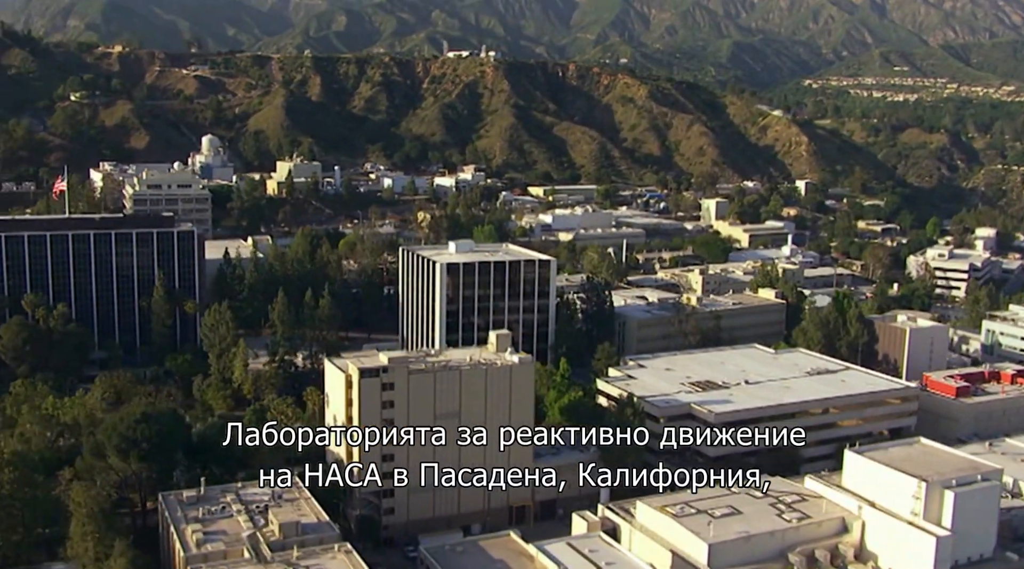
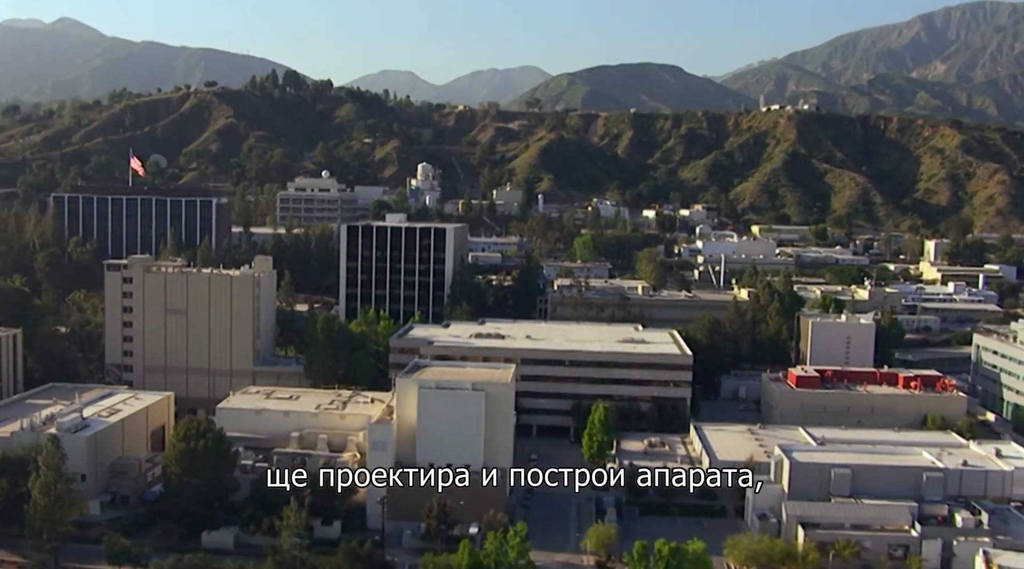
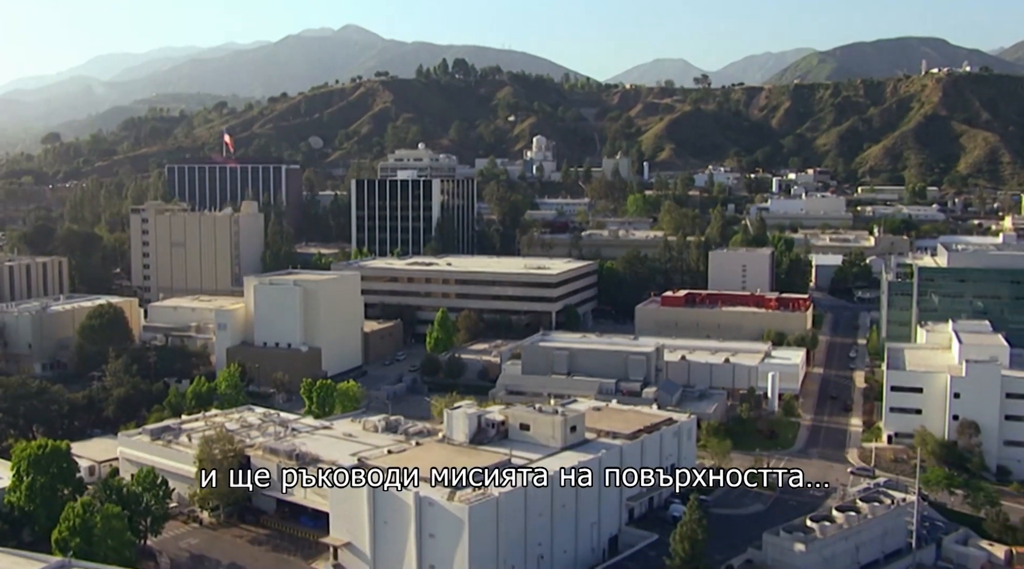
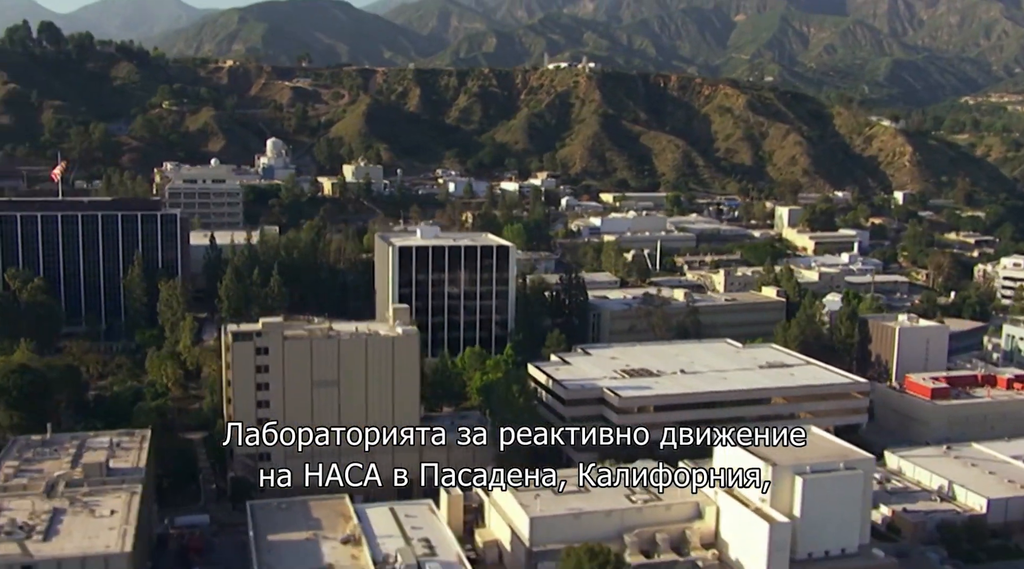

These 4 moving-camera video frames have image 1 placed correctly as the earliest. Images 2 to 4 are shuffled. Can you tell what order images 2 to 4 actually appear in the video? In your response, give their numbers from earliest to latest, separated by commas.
4, 2, 3
